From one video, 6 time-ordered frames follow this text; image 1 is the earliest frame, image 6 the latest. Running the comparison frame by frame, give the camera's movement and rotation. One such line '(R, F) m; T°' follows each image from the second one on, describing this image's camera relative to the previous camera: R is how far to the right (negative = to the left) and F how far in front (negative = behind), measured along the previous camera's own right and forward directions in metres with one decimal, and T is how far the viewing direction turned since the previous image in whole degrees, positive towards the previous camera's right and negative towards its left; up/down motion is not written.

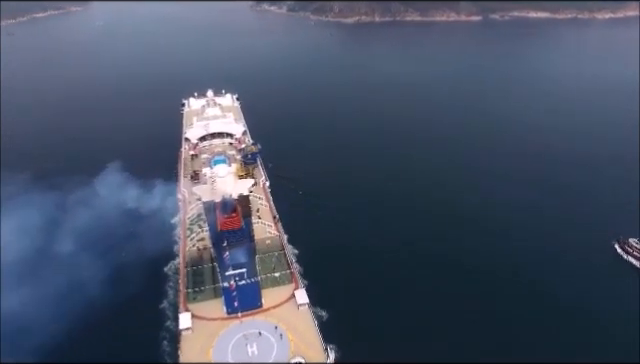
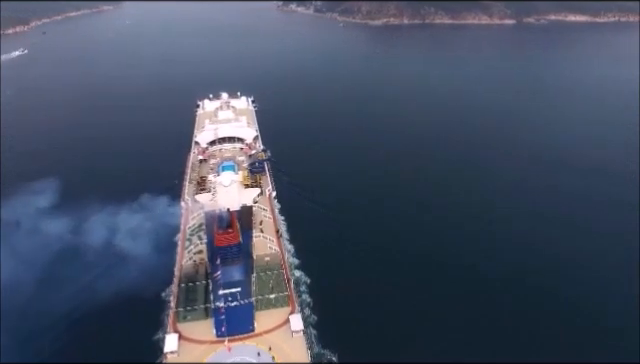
(+2.2, +3.9) m; -3°
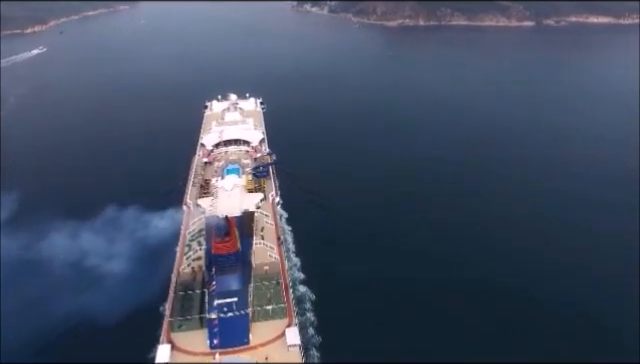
(+1.2, +1.7) m; -2°
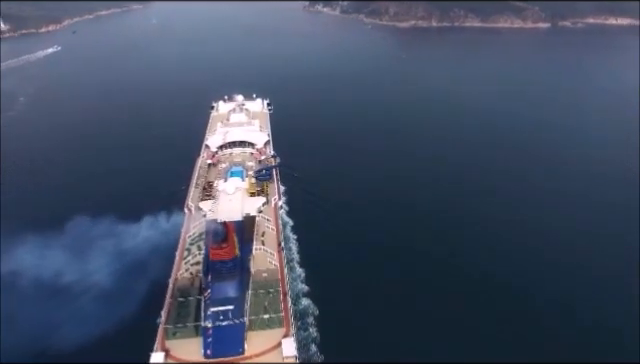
(+0.9, +1.3) m; -1°
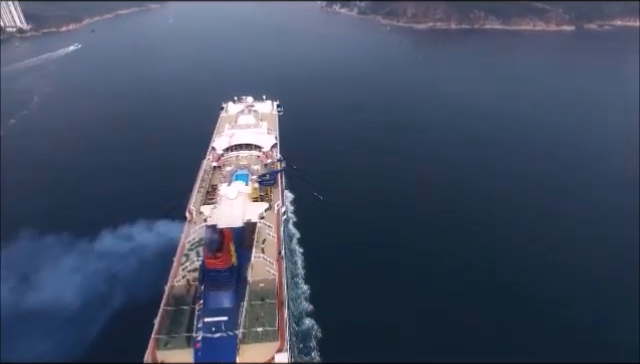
(+1.4, +1.8) m; -2°
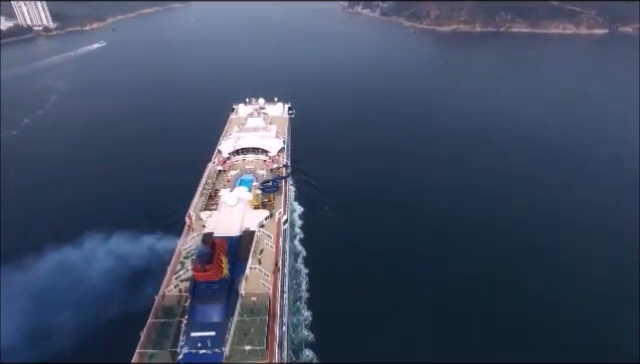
(+2.1, +2.4) m; -3°
